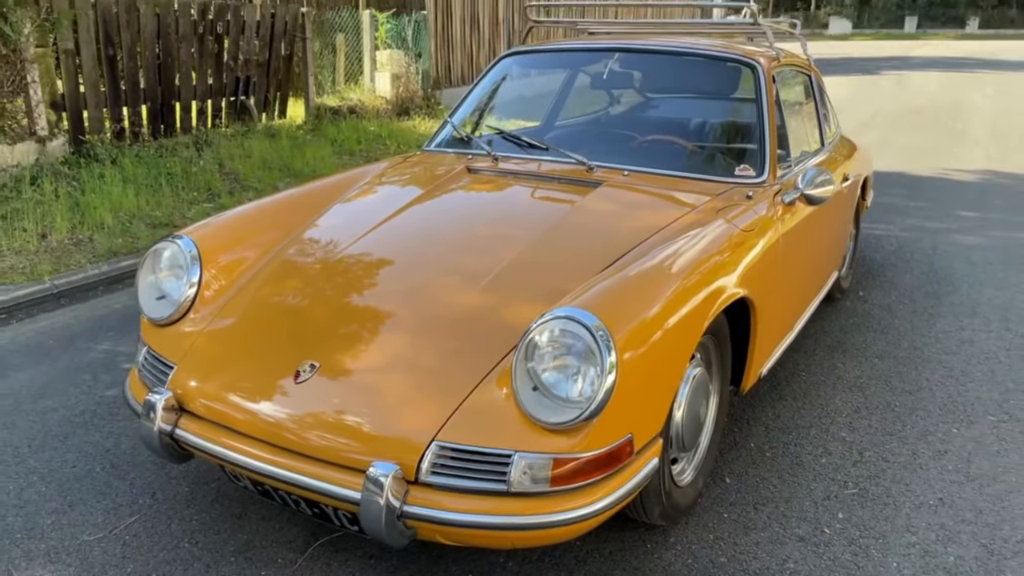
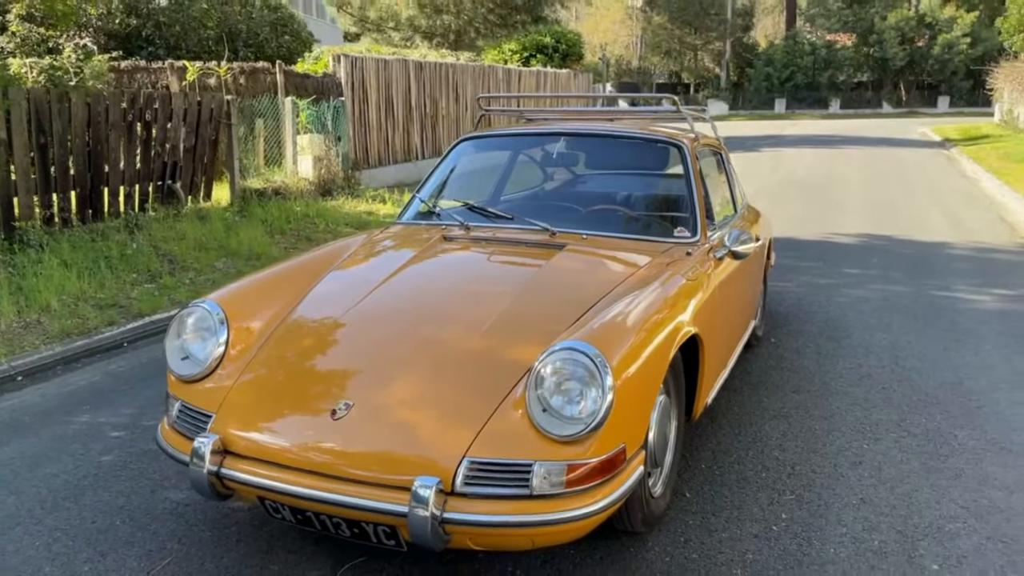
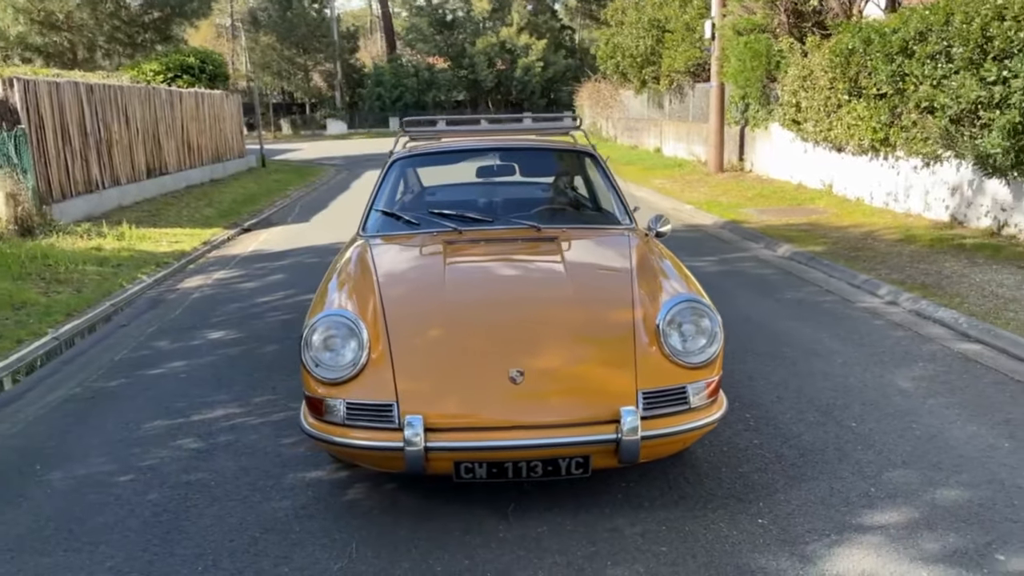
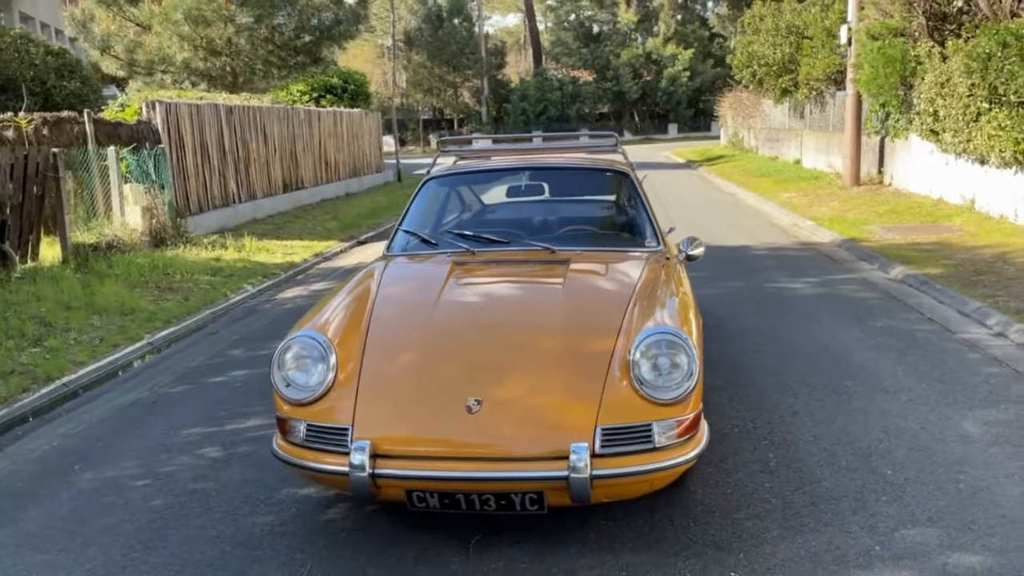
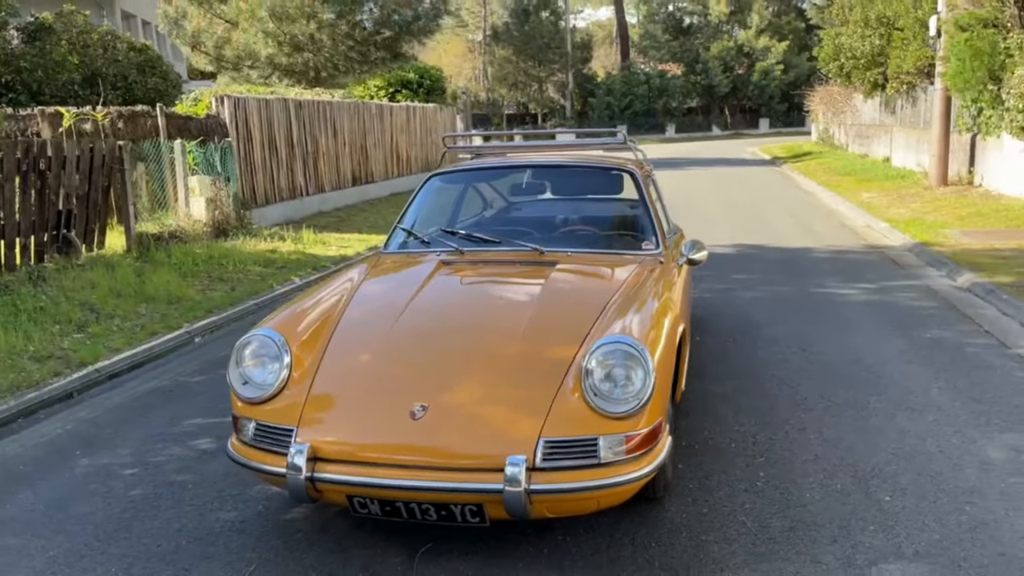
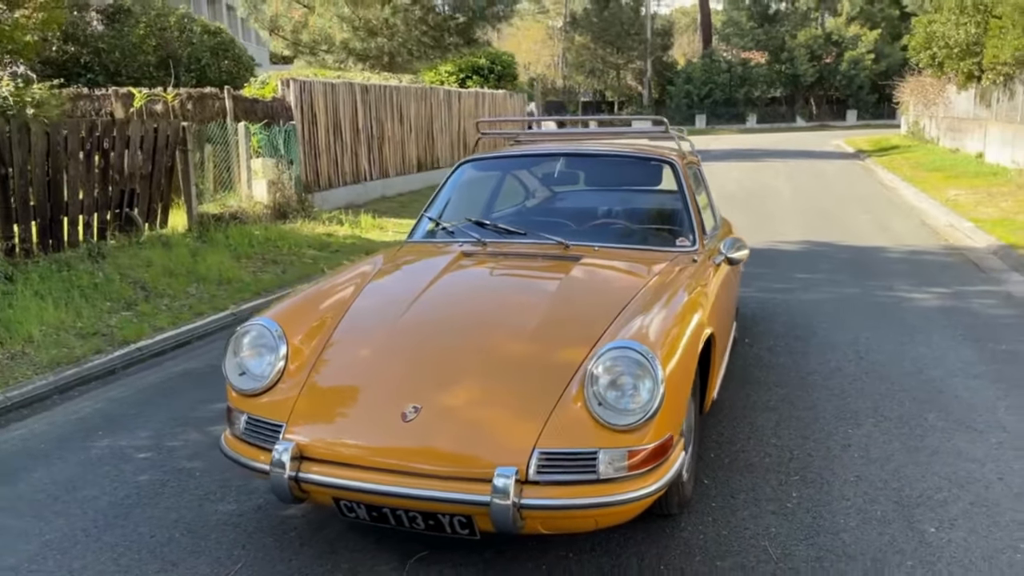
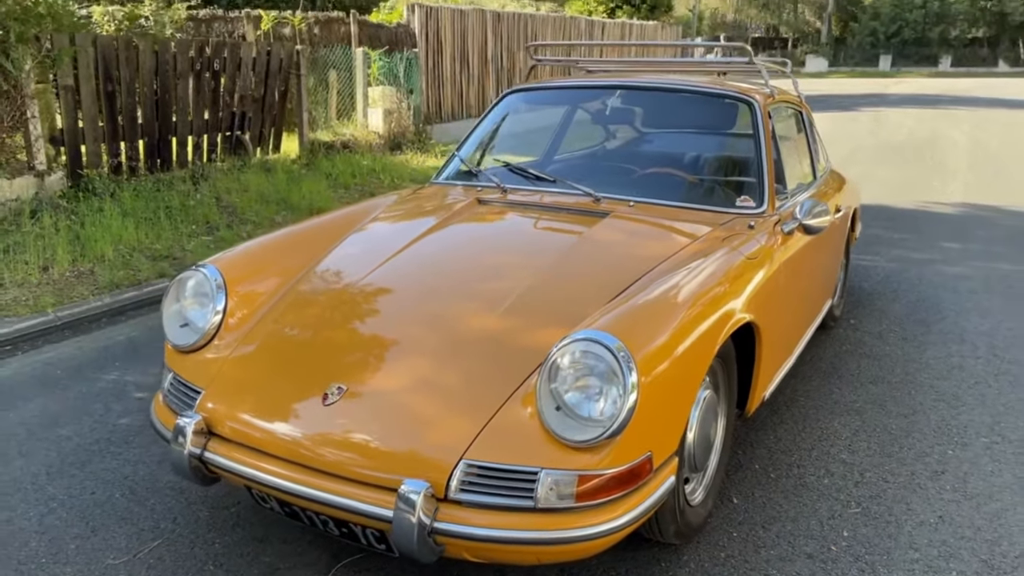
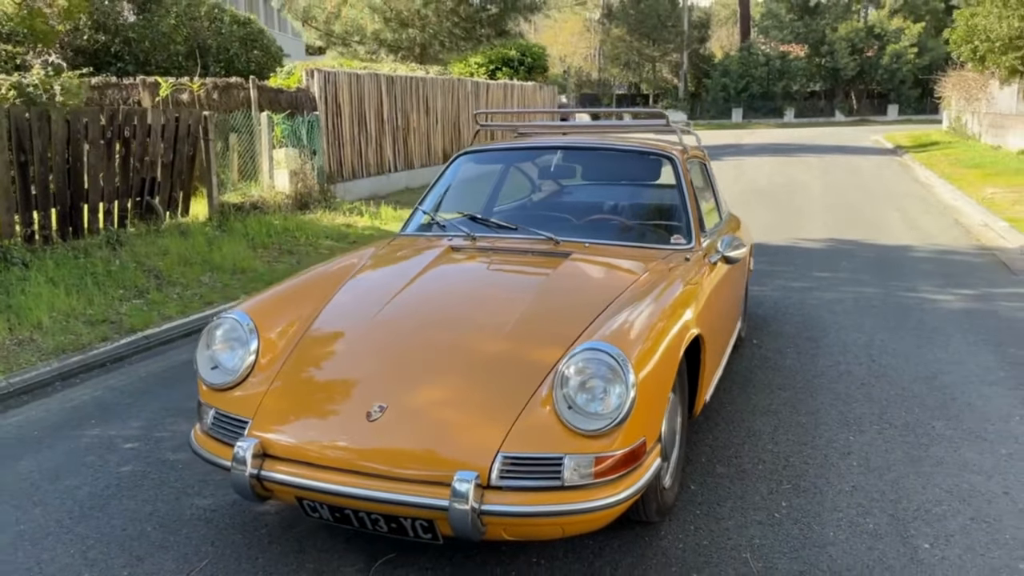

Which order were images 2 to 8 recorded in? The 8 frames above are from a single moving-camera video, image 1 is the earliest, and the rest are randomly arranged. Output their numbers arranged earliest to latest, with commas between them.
7, 2, 8, 6, 5, 4, 3
